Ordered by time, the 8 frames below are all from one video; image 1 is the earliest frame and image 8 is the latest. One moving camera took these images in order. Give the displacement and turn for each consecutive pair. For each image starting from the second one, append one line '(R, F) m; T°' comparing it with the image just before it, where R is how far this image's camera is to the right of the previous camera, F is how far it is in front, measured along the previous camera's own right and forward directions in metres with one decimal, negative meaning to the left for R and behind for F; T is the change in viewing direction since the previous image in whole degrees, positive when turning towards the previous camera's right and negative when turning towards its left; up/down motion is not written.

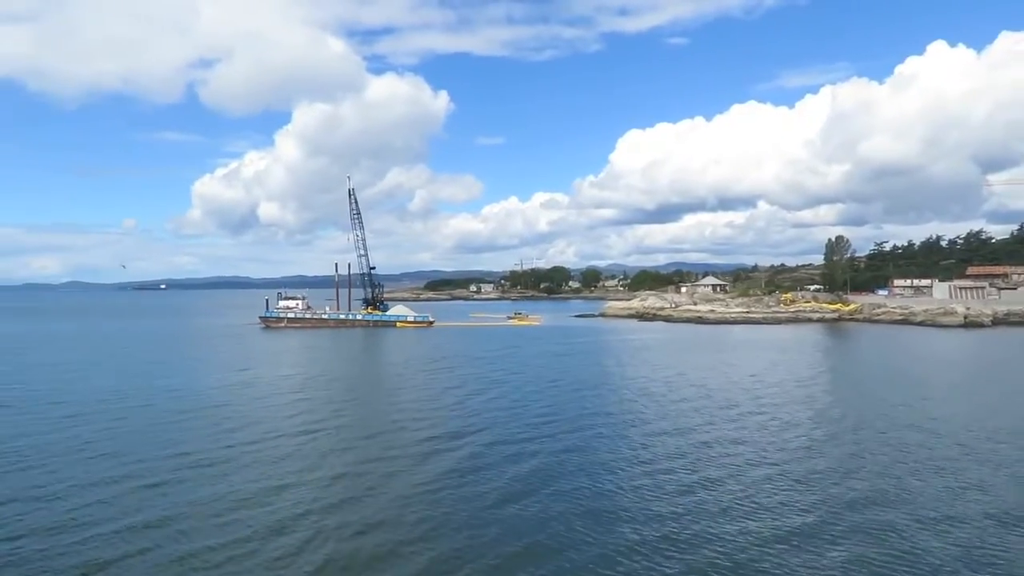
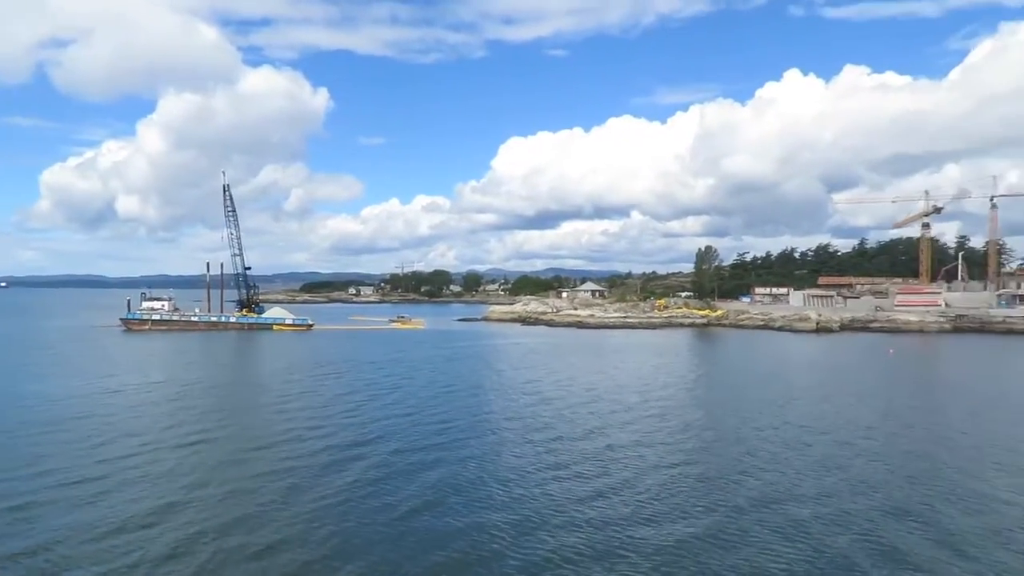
(-0.4, +0.2) m; +10°
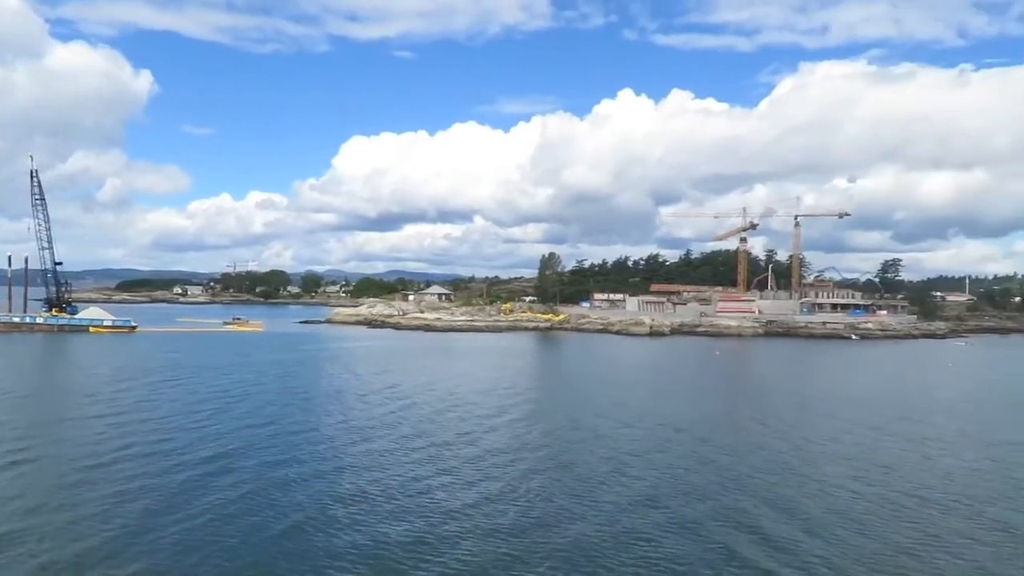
(-0.6, +0.2) m; +13°
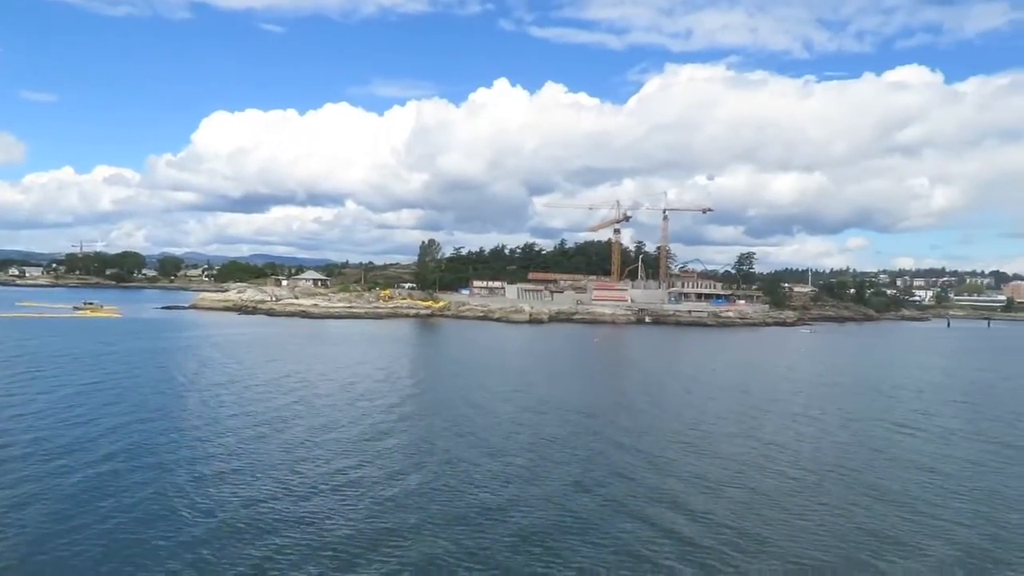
(-0.8, 0.0) m; +10°
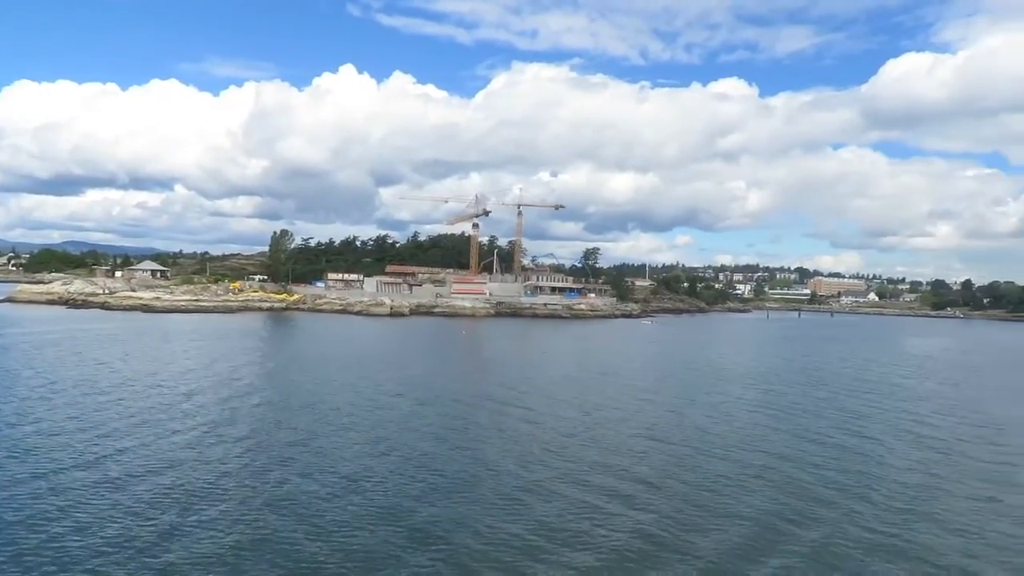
(-1.6, -0.6) m; +12°
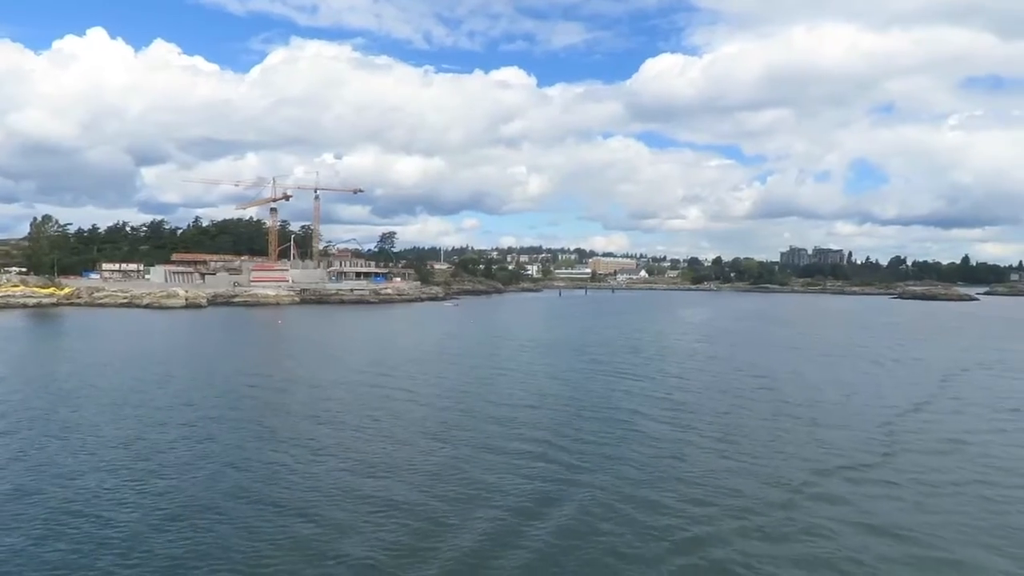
(-2.1, -1.4) m; +17°
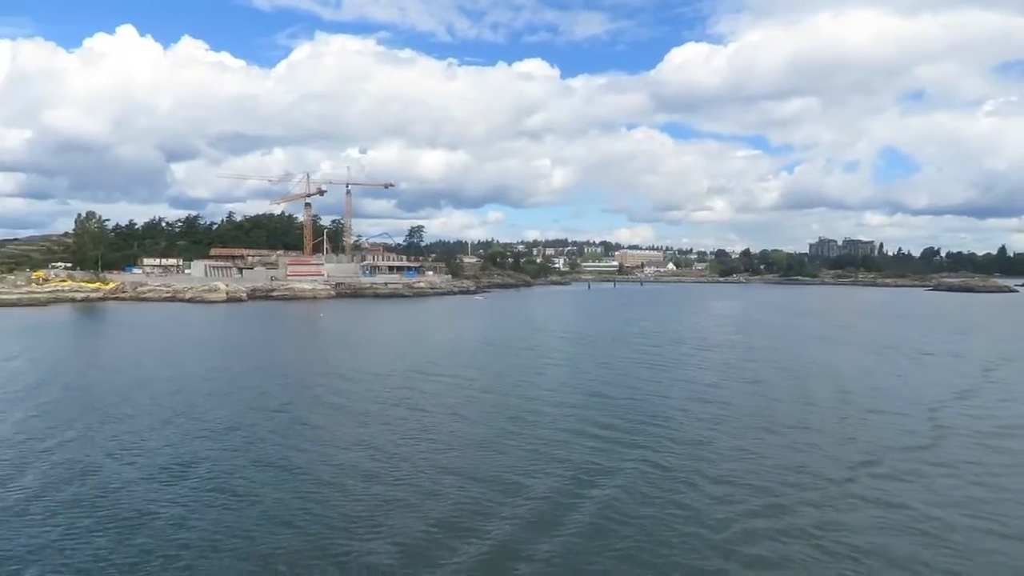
(-0.8, -0.9) m; -2°
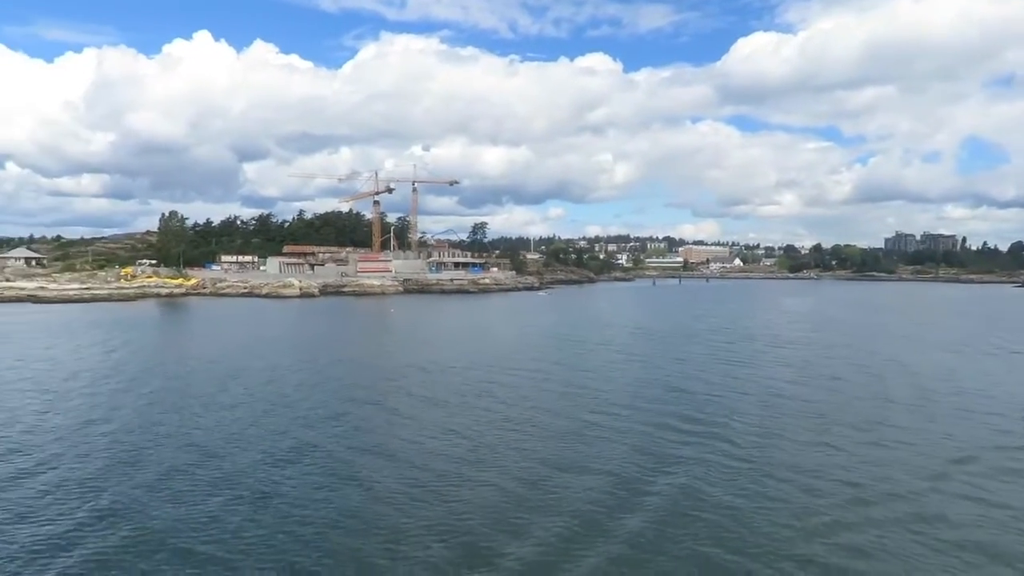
(-0.3, -0.3) m; -5°
